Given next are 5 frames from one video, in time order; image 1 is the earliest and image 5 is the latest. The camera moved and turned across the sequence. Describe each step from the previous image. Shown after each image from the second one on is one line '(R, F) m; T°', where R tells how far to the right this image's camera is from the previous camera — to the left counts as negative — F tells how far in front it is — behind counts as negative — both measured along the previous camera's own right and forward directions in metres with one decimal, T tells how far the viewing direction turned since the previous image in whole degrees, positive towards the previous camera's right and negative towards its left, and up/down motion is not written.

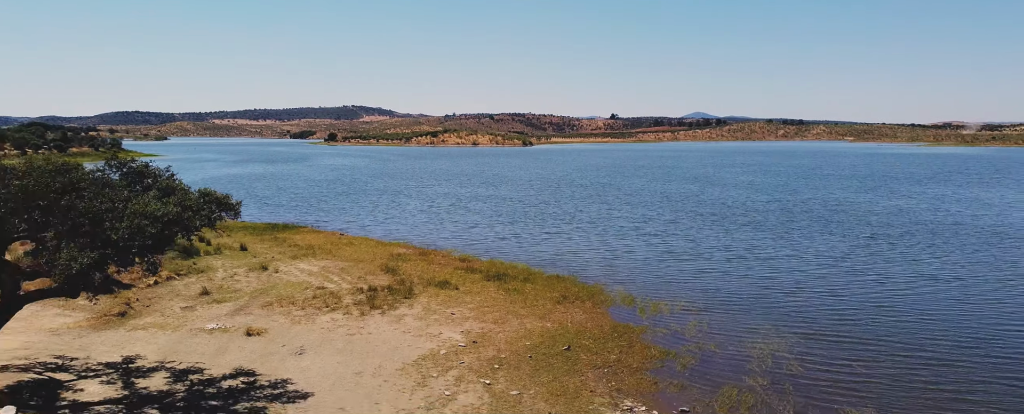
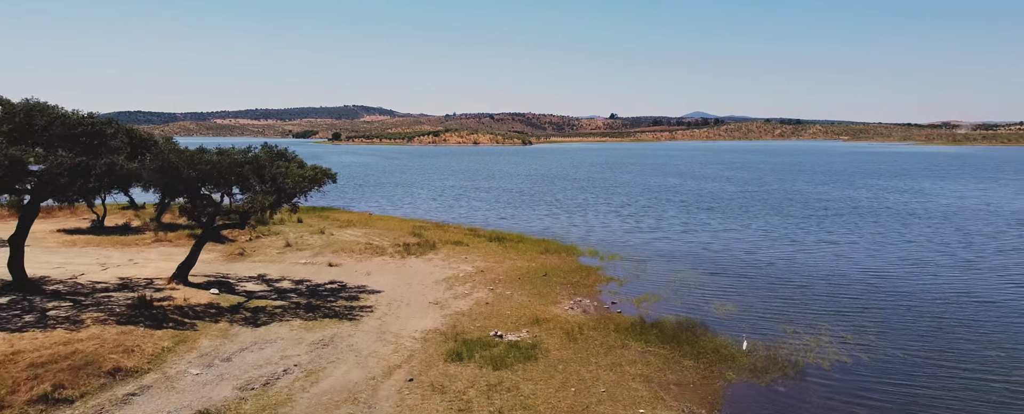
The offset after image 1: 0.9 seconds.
(+0.2, -8.2) m; 0°
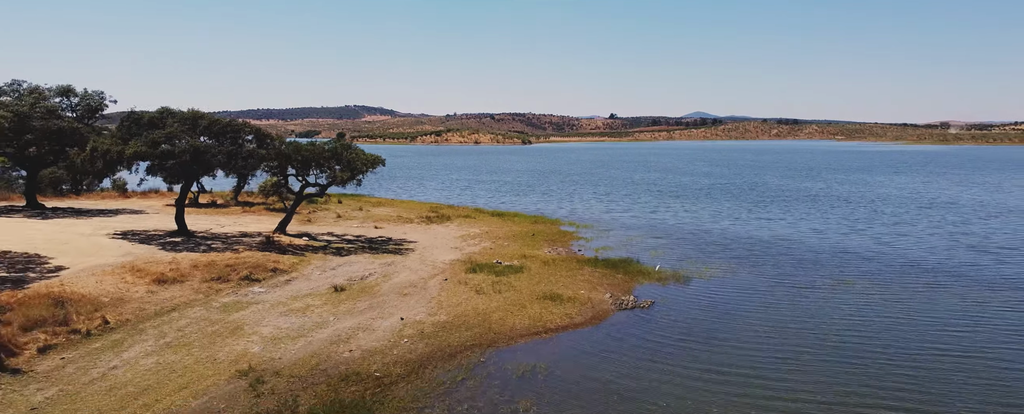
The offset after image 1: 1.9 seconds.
(+0.2, -9.1) m; 0°
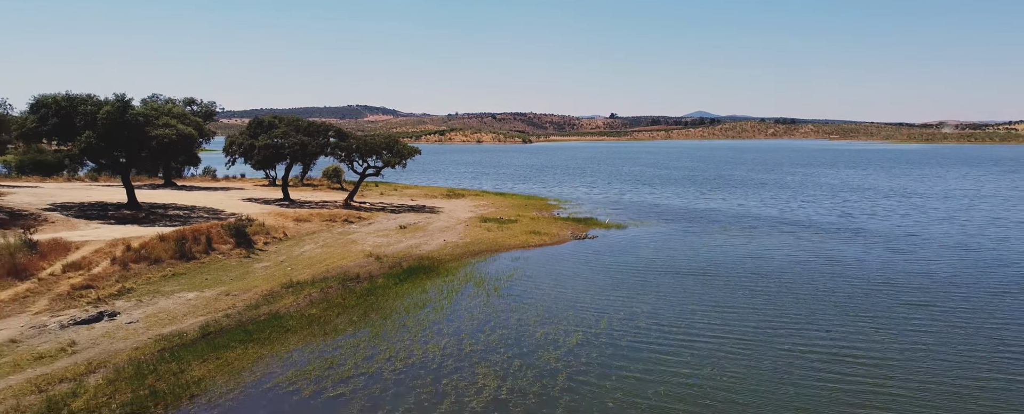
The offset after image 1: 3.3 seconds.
(+0.2, -12.8) m; 0°
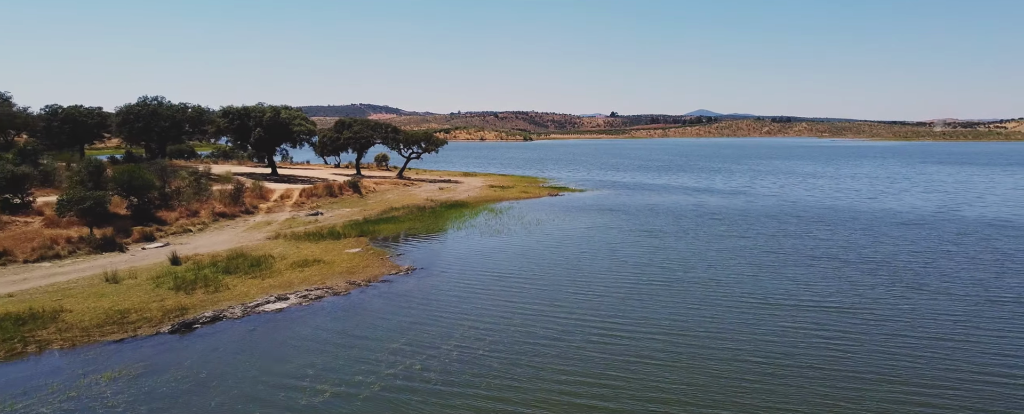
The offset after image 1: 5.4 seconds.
(+0.3, -19.1) m; 0°
